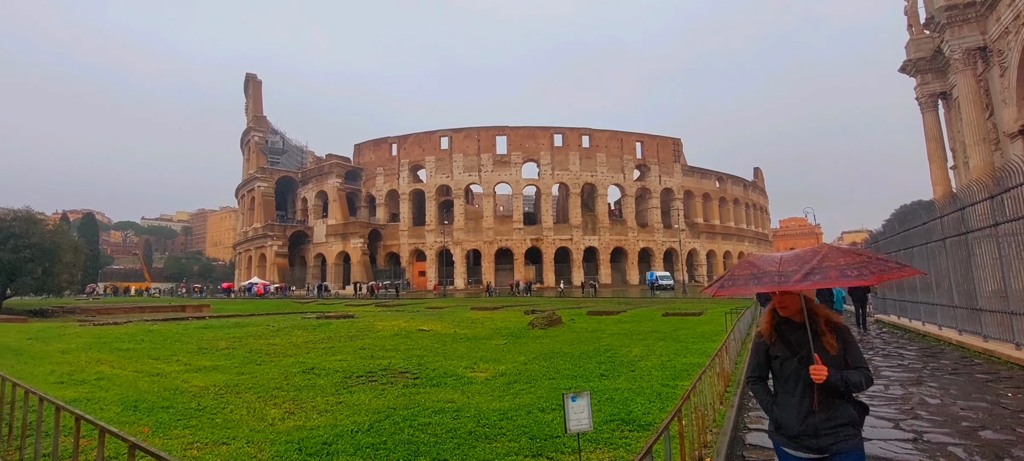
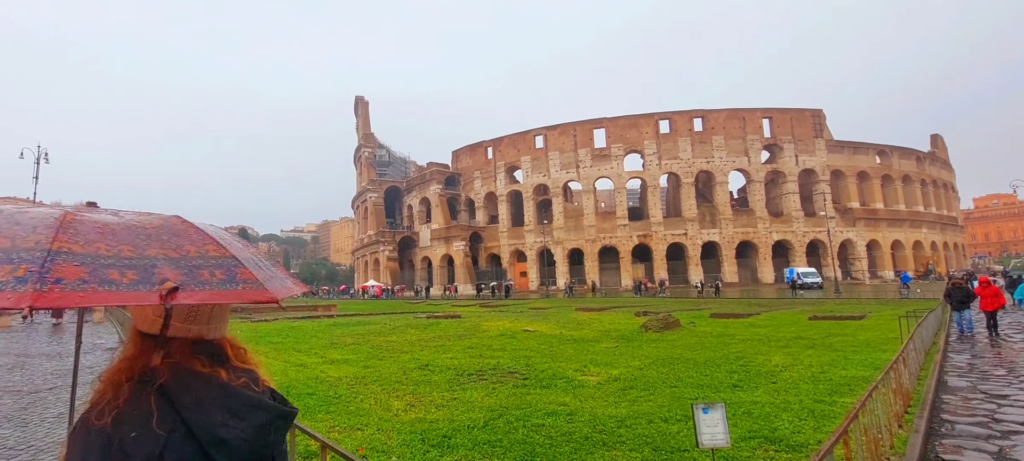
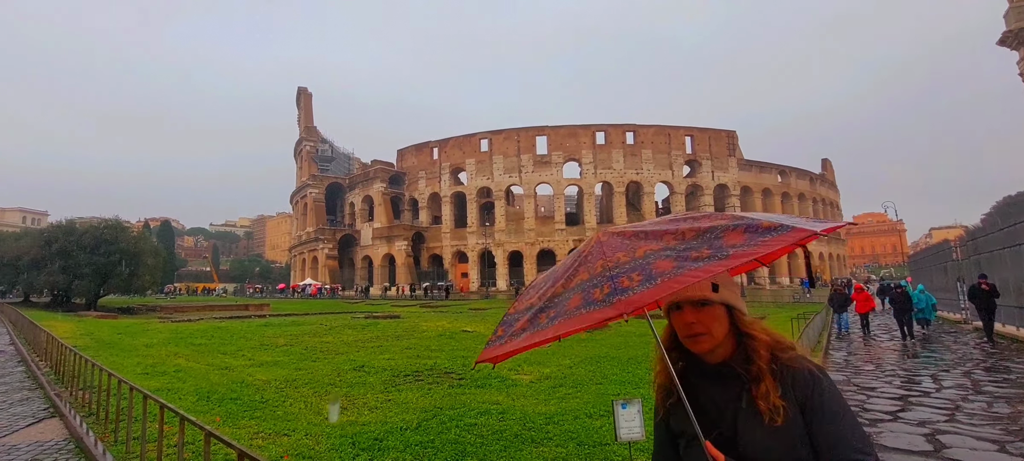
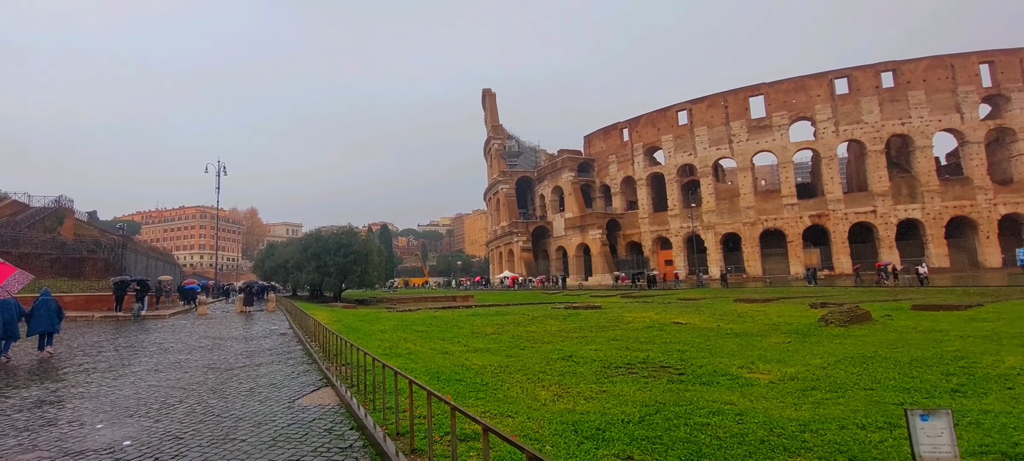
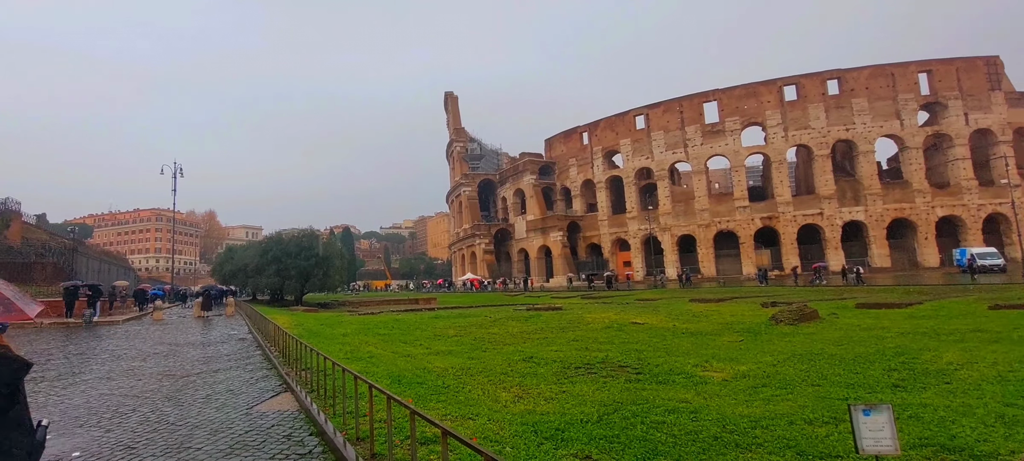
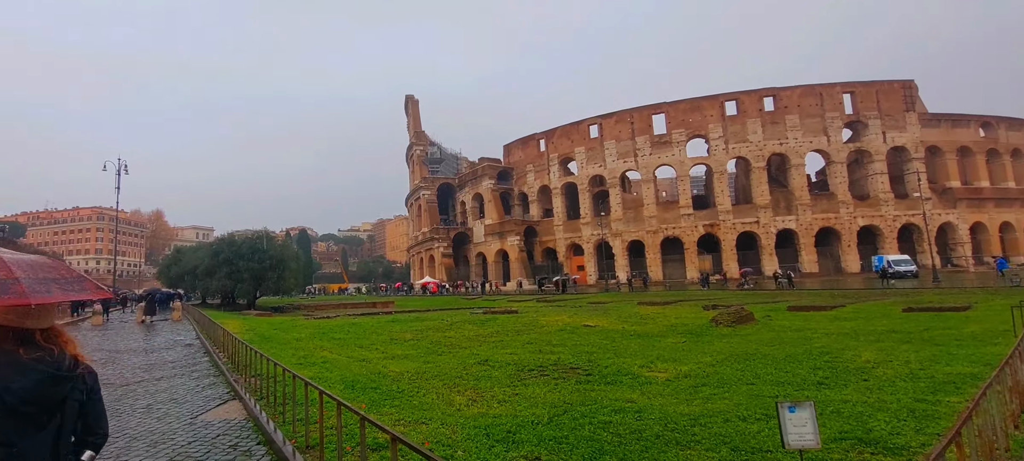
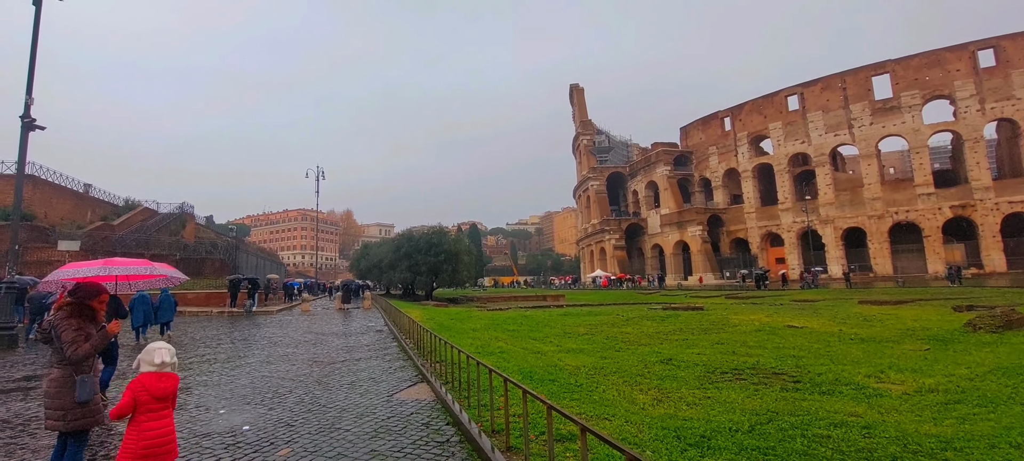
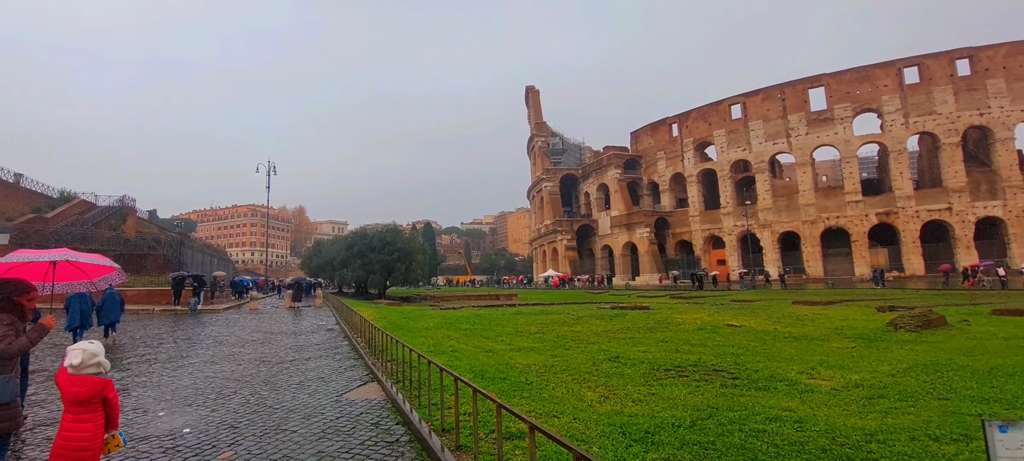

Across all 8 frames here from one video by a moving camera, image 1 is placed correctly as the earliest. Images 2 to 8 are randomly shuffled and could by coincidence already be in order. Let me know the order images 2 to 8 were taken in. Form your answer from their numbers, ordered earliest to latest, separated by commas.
3, 2, 6, 5, 4, 8, 7
